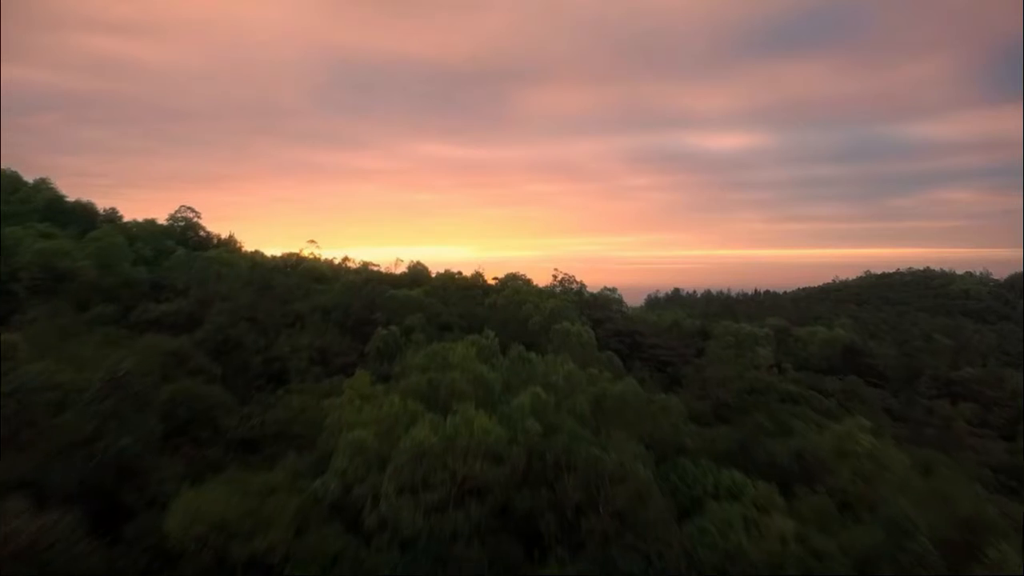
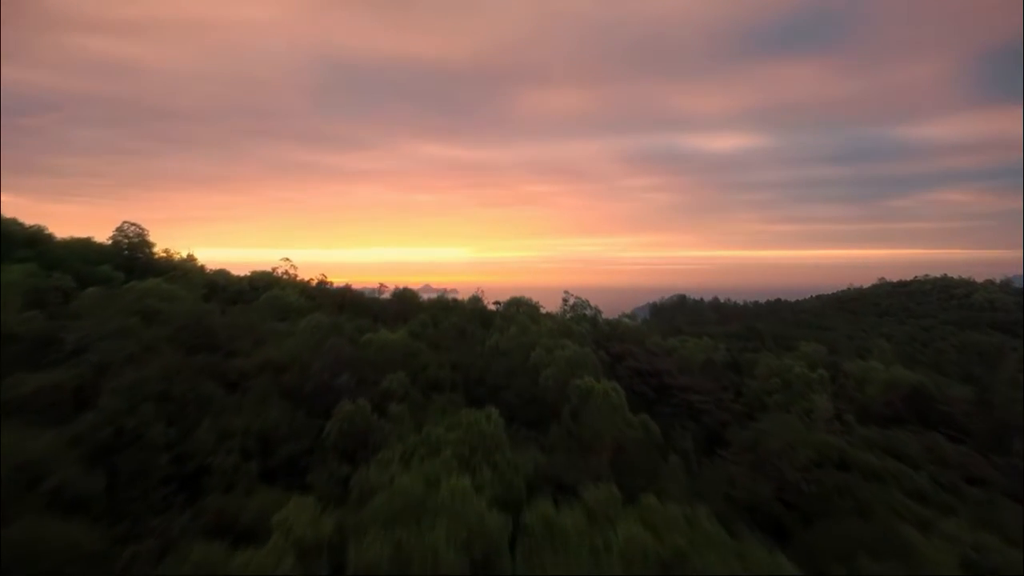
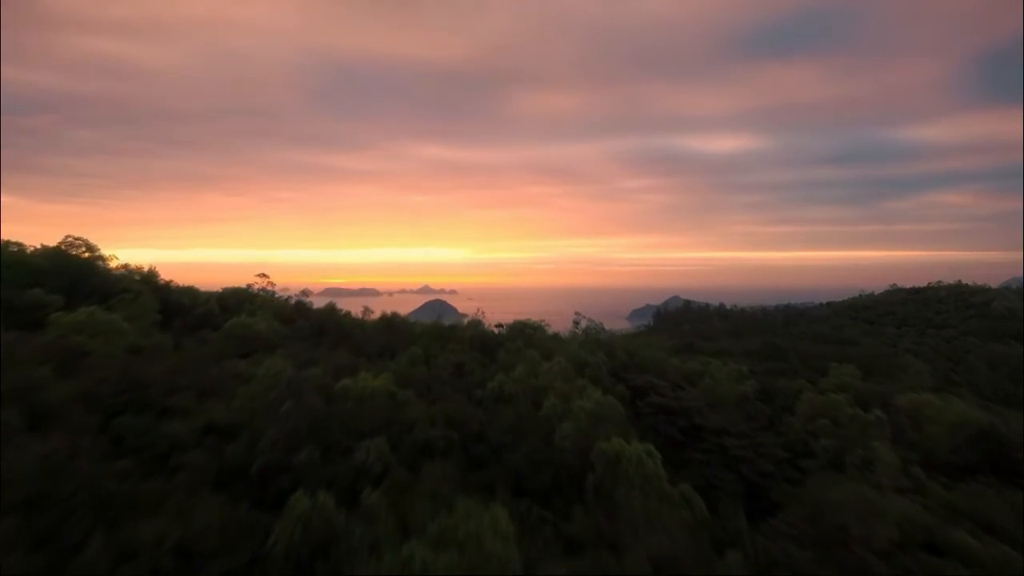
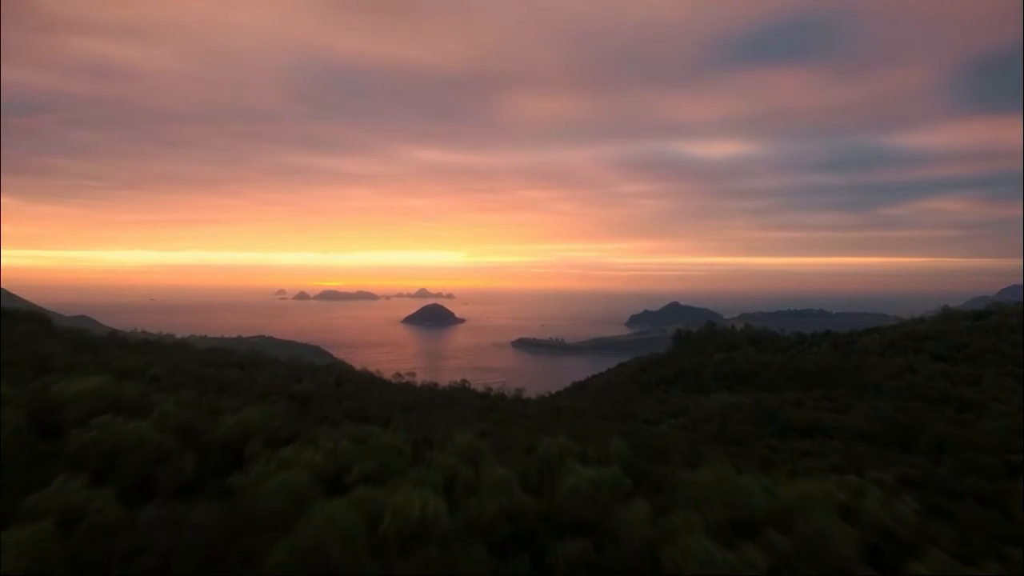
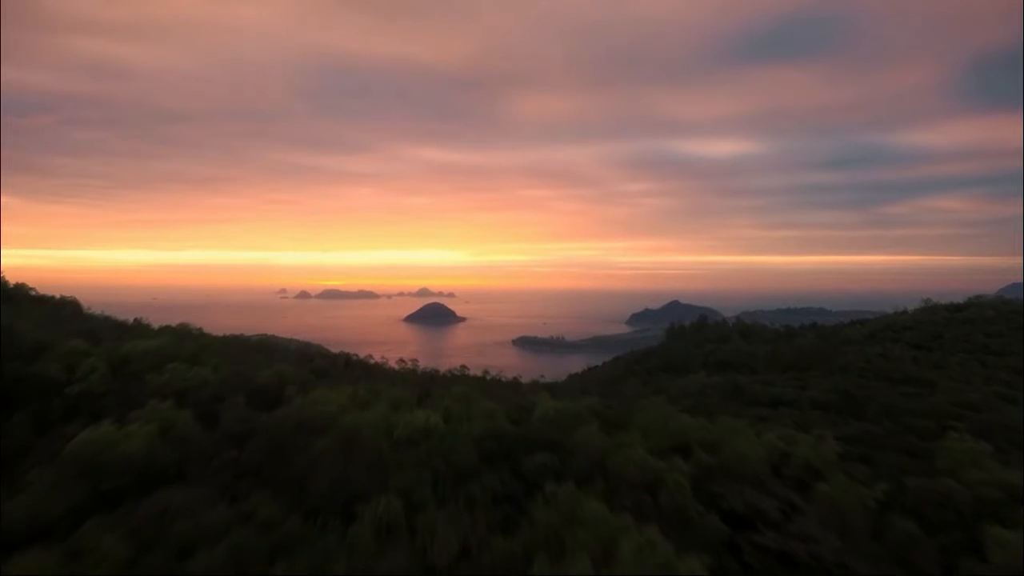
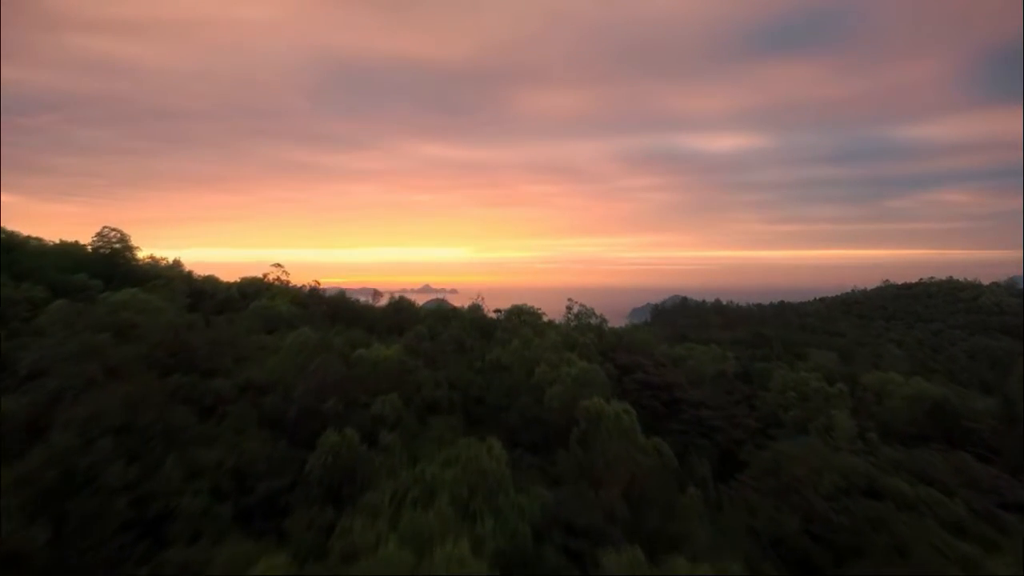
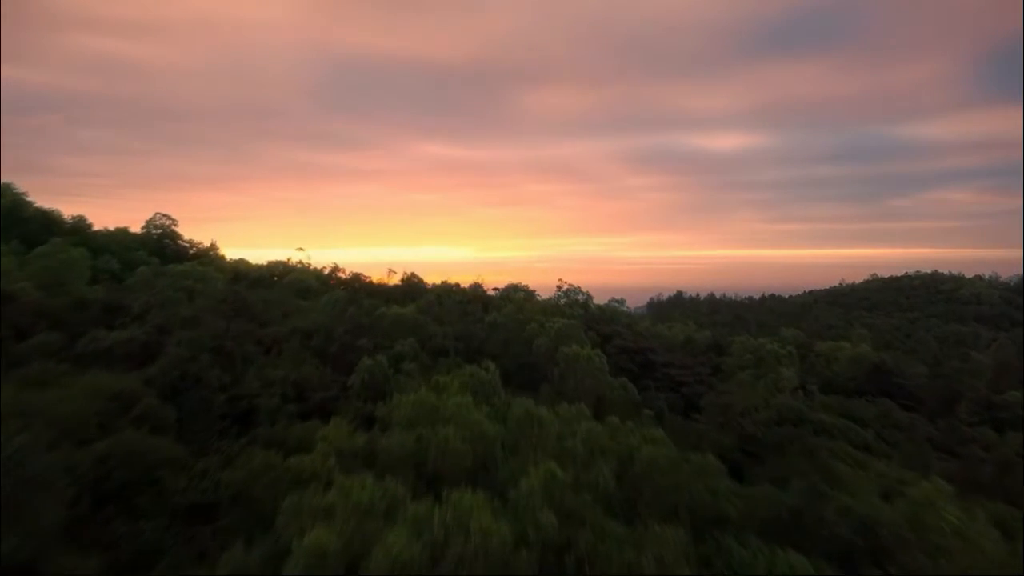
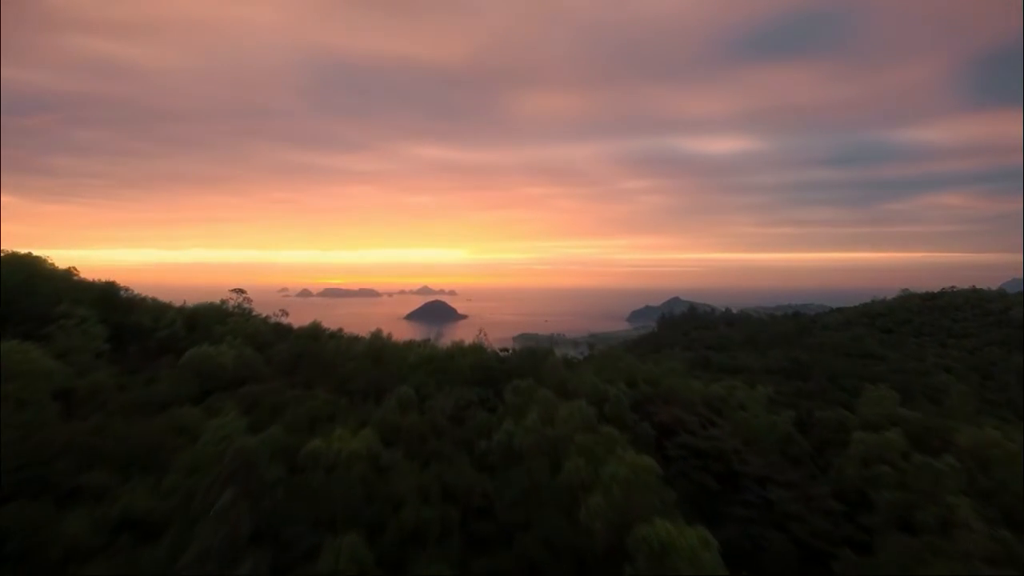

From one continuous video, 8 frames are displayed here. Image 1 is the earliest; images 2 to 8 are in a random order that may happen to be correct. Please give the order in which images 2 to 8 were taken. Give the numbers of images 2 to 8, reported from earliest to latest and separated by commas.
7, 2, 6, 3, 8, 5, 4
